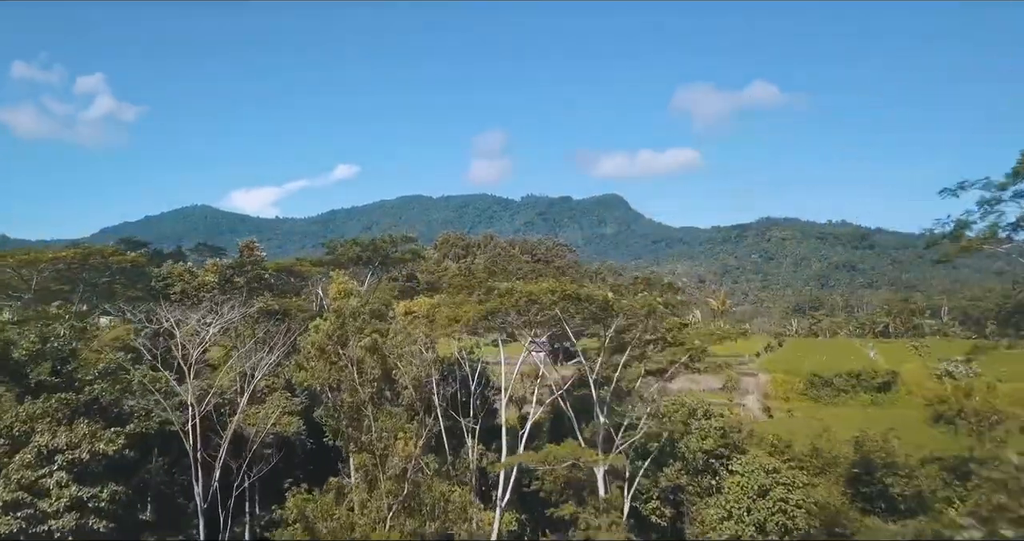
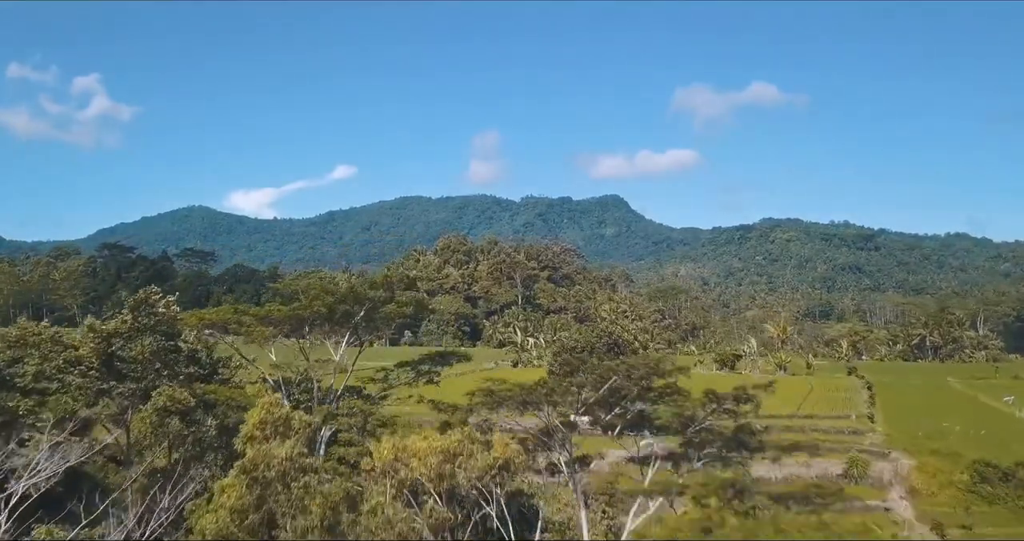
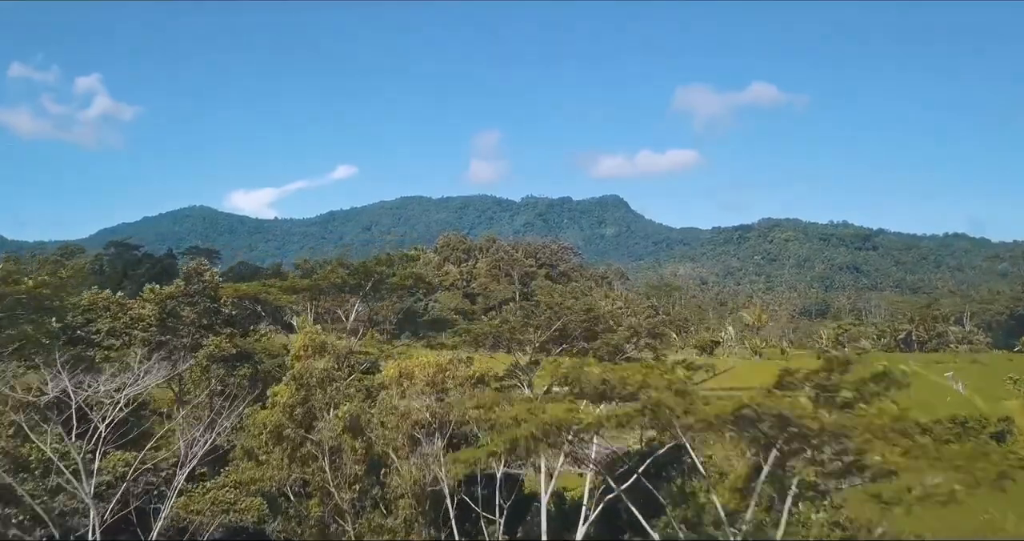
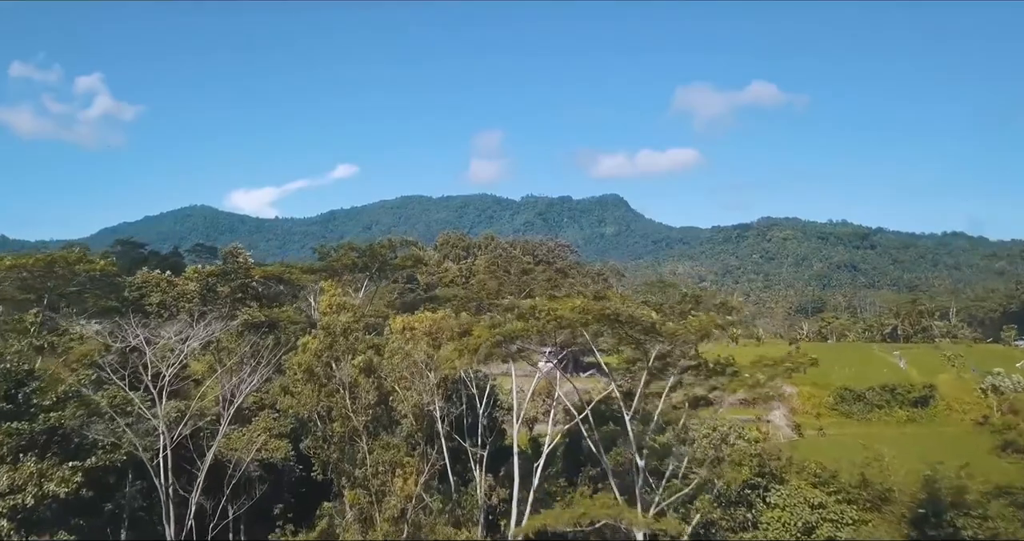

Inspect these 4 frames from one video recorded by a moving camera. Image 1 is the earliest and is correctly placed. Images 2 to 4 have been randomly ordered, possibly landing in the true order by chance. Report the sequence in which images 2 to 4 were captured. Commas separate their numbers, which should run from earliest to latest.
4, 3, 2
